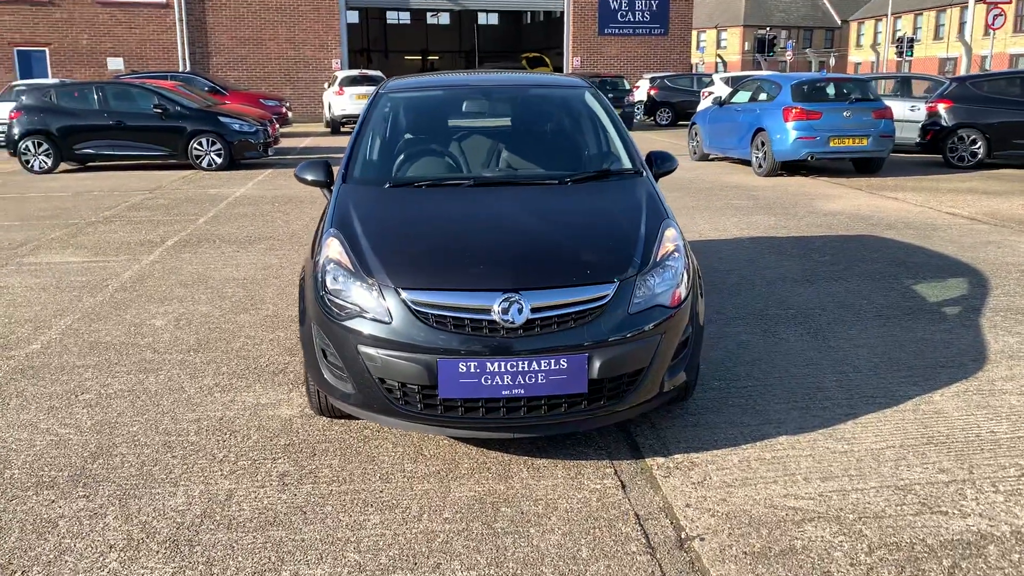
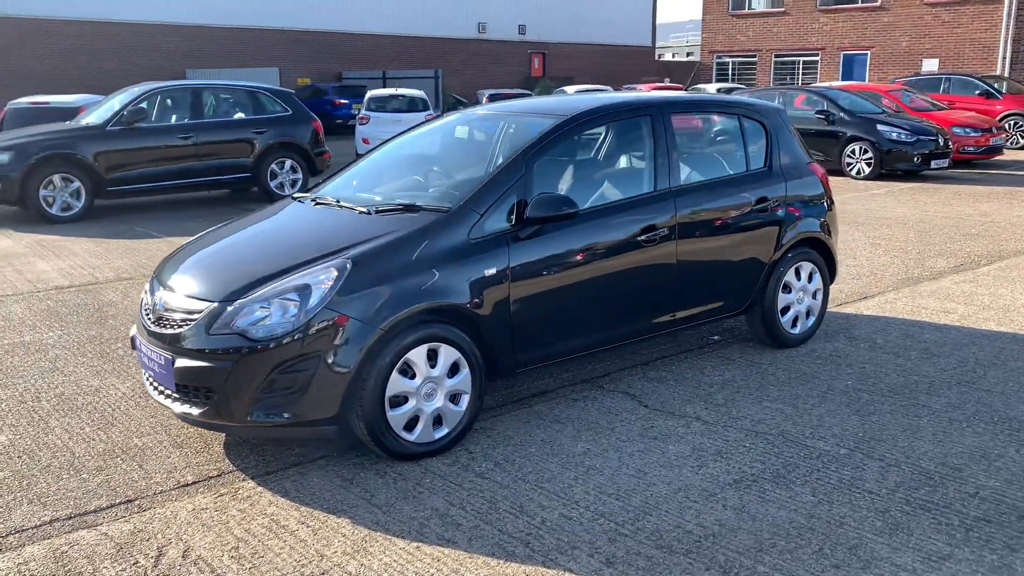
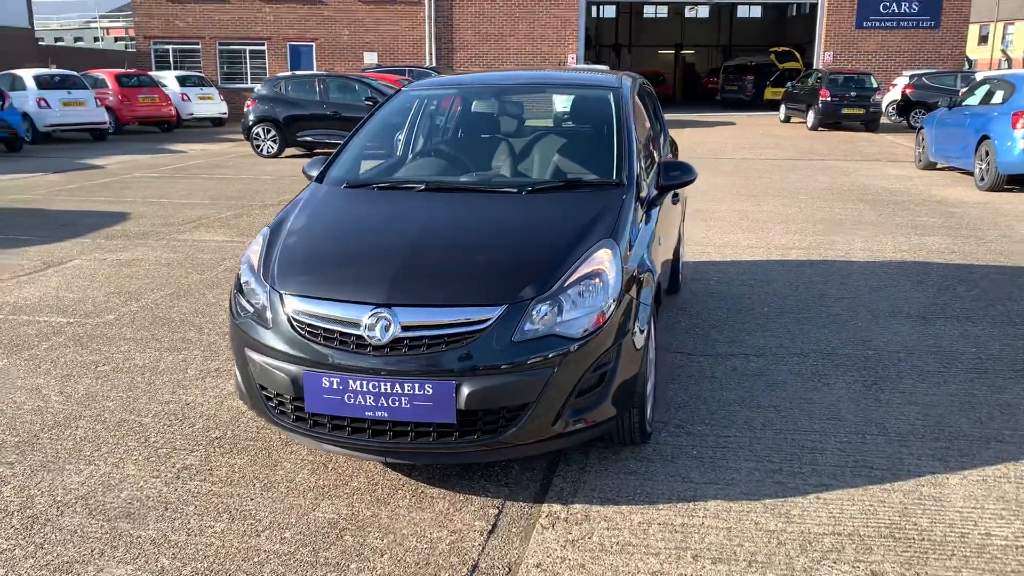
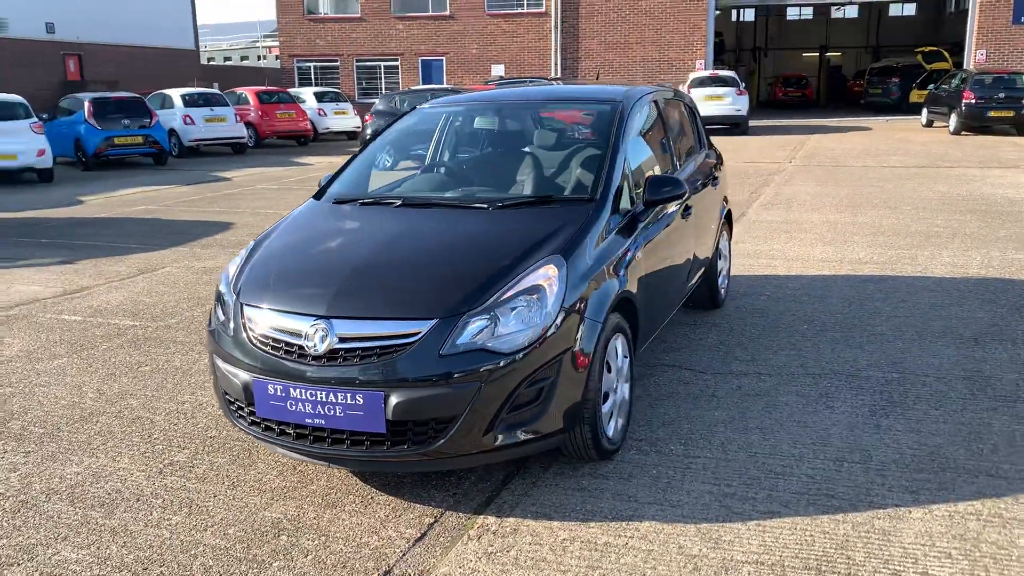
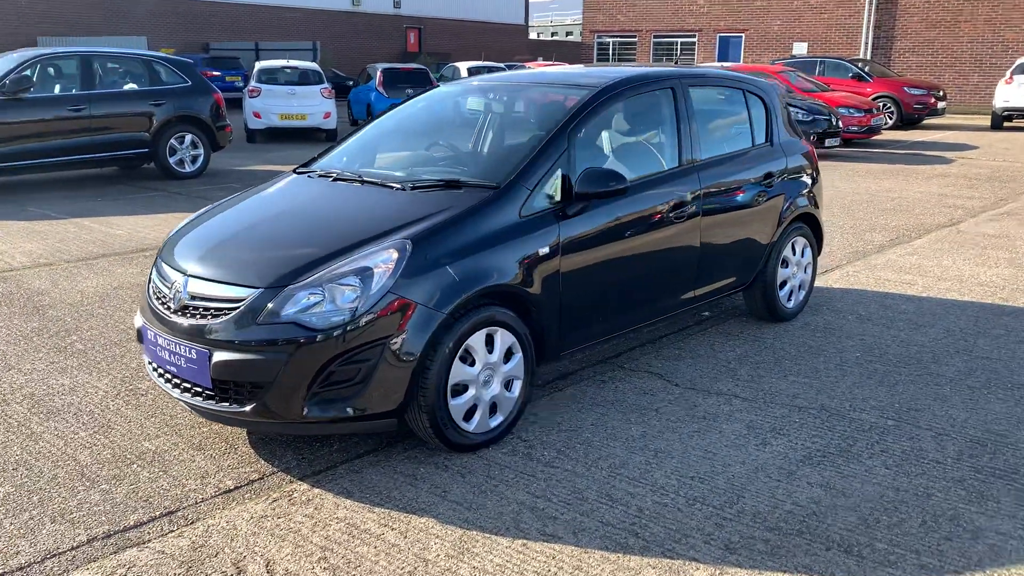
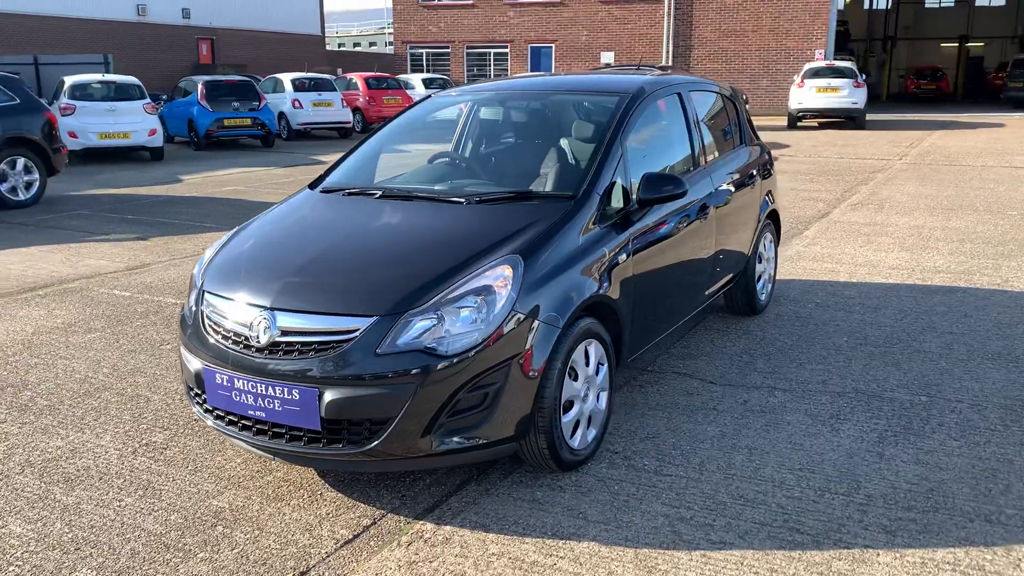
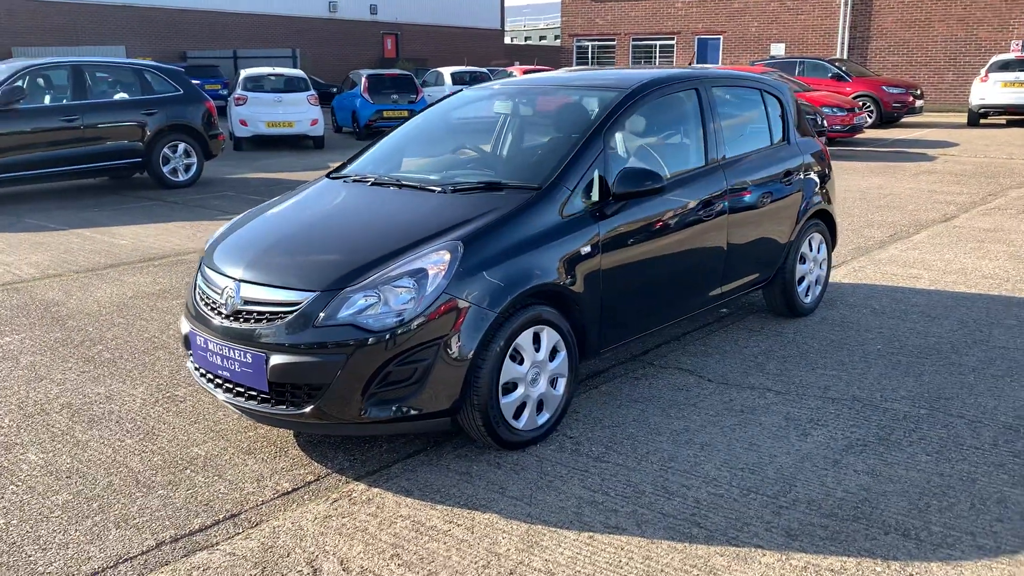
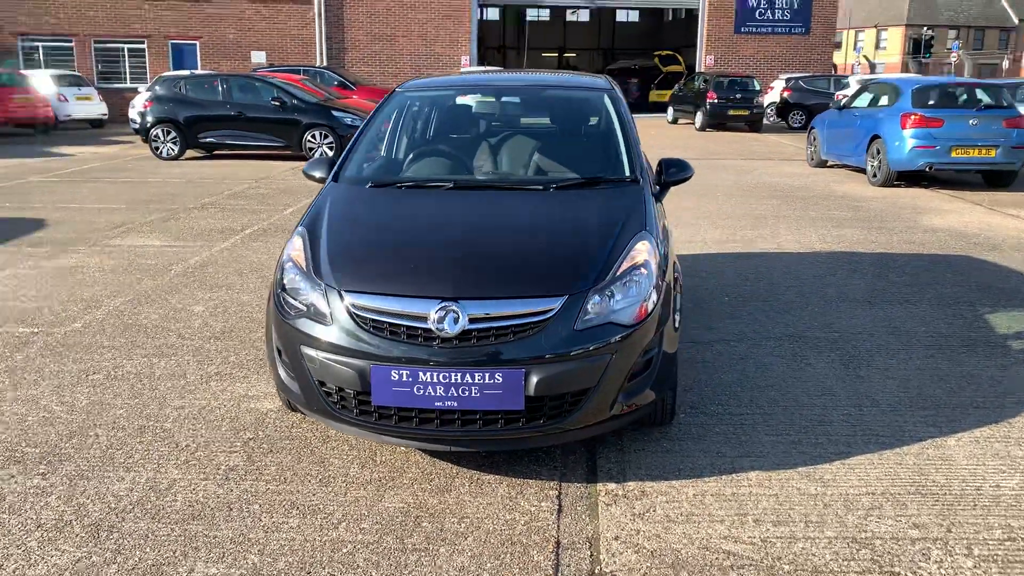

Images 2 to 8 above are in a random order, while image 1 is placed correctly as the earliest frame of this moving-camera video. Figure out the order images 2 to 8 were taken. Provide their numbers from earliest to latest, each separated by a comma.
8, 3, 4, 6, 7, 5, 2
